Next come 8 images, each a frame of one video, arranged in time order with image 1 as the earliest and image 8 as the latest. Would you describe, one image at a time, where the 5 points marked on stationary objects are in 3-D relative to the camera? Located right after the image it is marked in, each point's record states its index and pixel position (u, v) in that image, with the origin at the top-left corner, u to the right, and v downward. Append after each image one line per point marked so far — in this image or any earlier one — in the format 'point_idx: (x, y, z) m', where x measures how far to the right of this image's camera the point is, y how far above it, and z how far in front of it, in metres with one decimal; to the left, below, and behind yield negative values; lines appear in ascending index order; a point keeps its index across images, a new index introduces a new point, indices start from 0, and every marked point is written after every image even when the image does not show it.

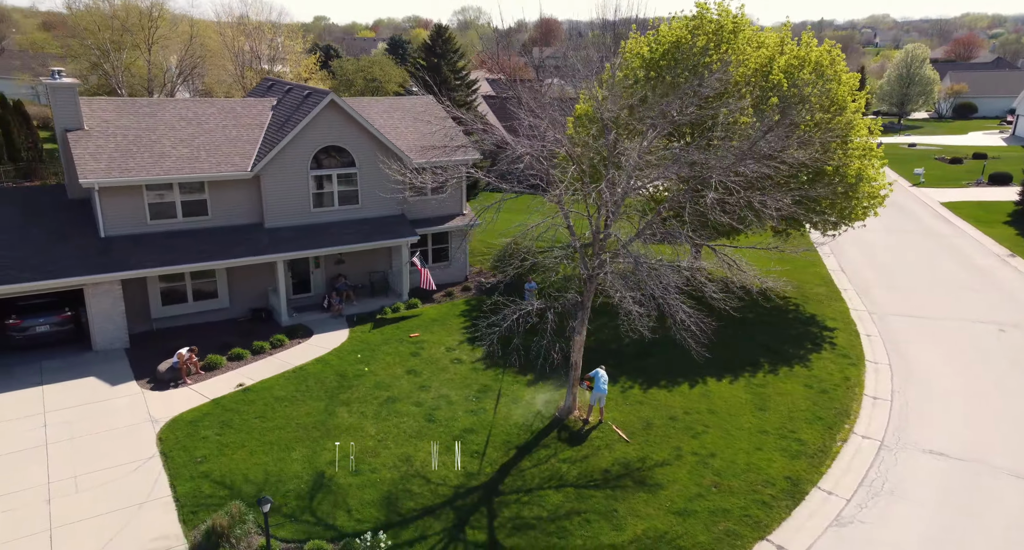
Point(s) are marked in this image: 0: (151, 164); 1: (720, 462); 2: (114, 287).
0: (-9.8, +3.0, +17.7) m
1: (+3.9, -3.5, +12.2) m
2: (-10.4, -0.3, +17.0) m
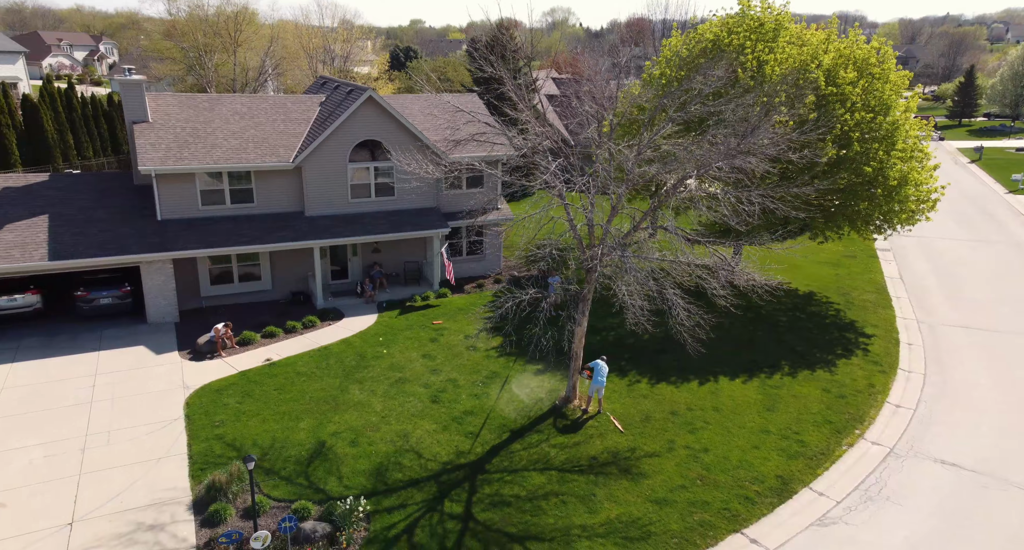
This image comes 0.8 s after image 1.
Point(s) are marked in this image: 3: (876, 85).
0: (-9.1, +3.5, +19.1) m
1: (+3.7, -3.4, +12.1) m
2: (-9.8, +0.3, +18.6) m
3: (+10.2, +5.3, +18.3) m
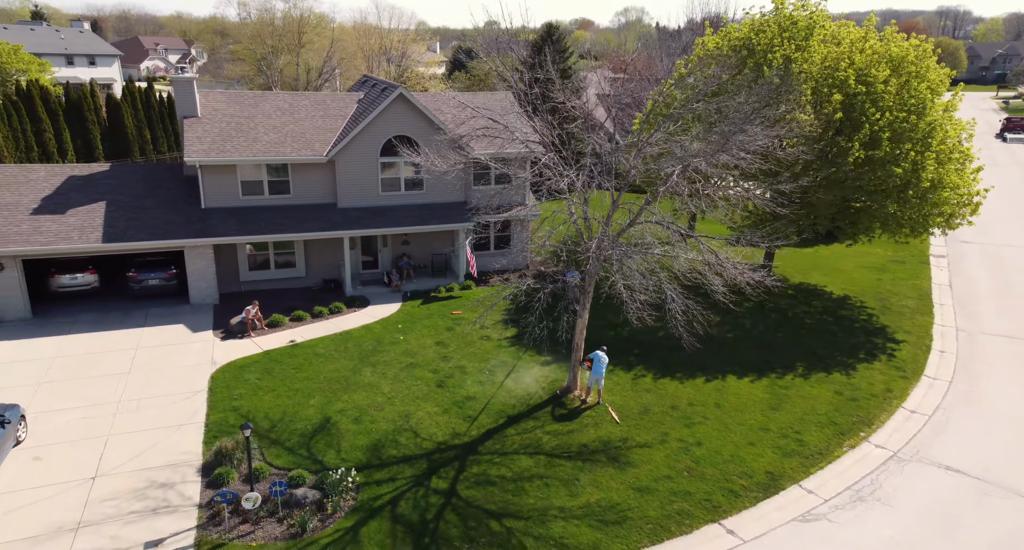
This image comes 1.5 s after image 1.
0: (-8.3, +4.0, +20.3) m
1: (+3.5, -3.3, +12.2) m
2: (-9.2, +0.7, +19.8) m
3: (+10.8, +5.2, +17.7) m
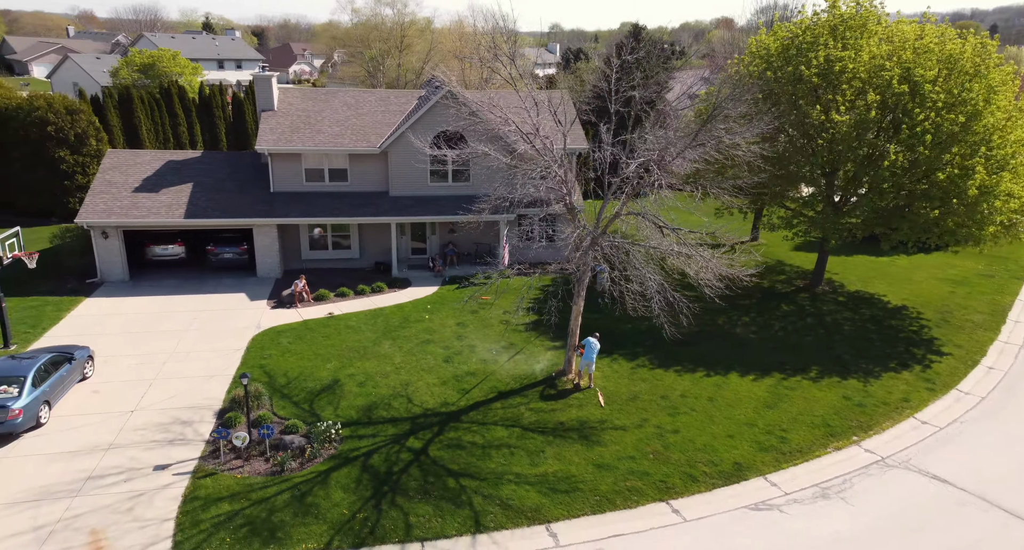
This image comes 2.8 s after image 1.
0: (-6.9, +4.7, +22.2) m
1: (+3.1, -3.1, +12.3) m
2: (-8.1, +1.5, +21.9) m
3: (+11.6, +5.0, +16.6) m
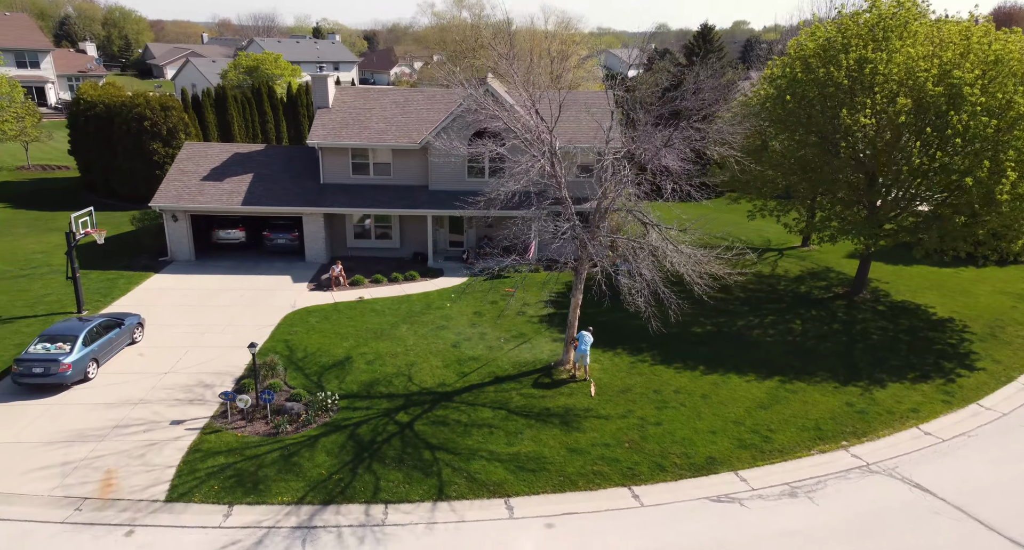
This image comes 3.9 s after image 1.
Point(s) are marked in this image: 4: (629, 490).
0: (-5.6, +5.1, +23.6) m
1: (+2.8, -3.0, +12.5) m
2: (-6.9, +2.0, +23.4) m
3: (+12.0, +4.7, +15.7) m
4: (+2.0, -3.6, +10.8) m
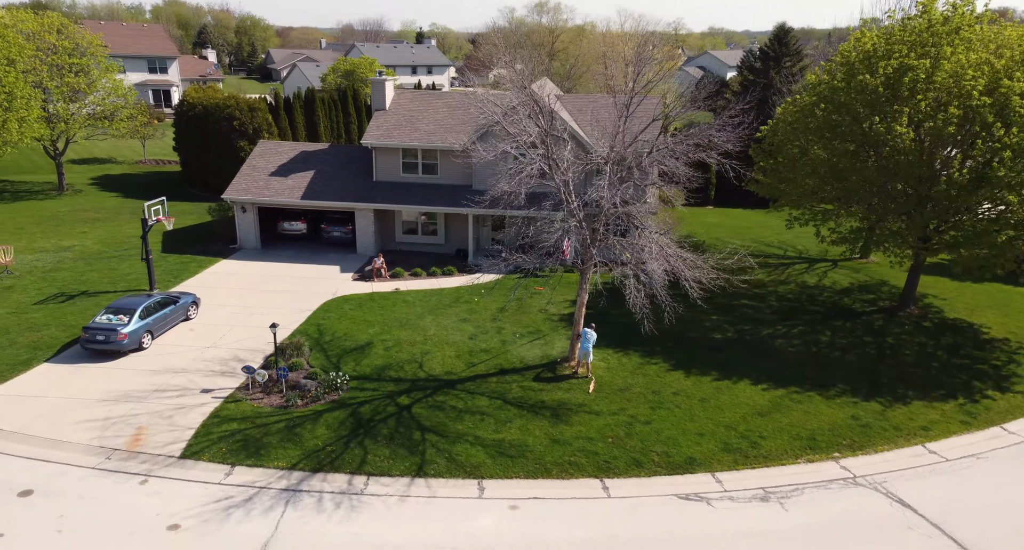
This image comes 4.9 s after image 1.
0: (-4.0, +5.4, +24.8) m
1: (+2.6, -3.0, +12.7) m
2: (-5.4, +2.3, +24.7) m
3: (+12.5, +4.3, +14.7) m
4: (+1.5, -3.5, +11.1) m
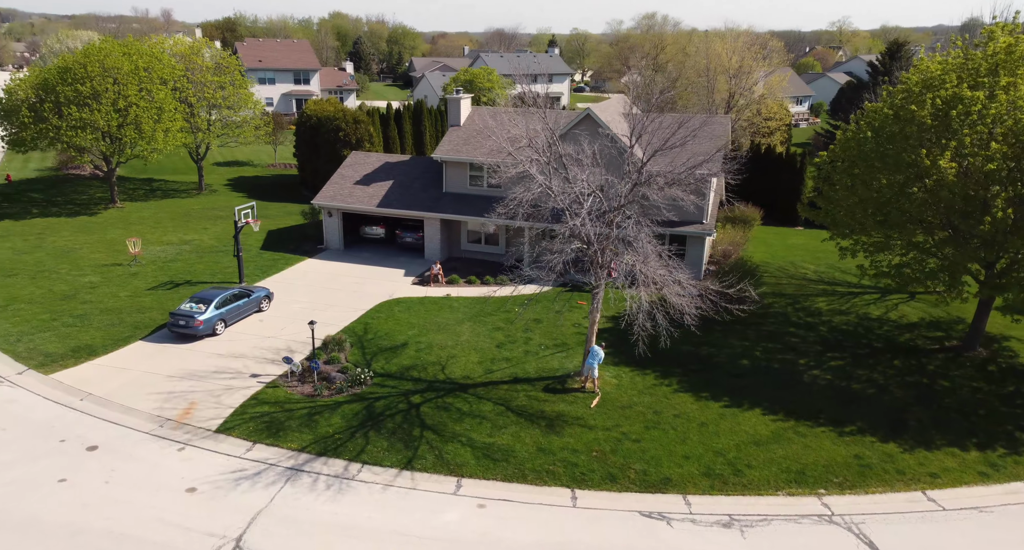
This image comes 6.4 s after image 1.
0: (-1.5, +5.1, +26.2) m
1: (+2.4, -3.4, +13.1) m
2: (-3.1, +2.1, +26.3) m
3: (+12.9, +3.3, +13.4) m
4: (+1.1, -3.9, +11.7) m
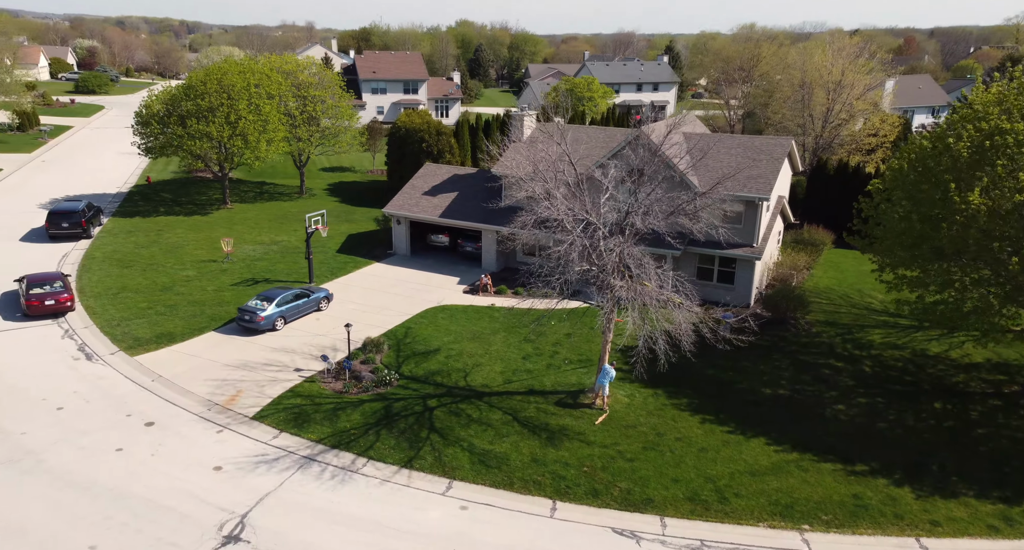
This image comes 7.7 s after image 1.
0: (+0.8, +4.6, +27.0) m
1: (+2.3, -3.9, +13.4) m
2: (-0.9, +1.7, +27.4) m
3: (+13.0, +2.3, +12.2) m
4: (+0.8, -4.3, +12.3) m
